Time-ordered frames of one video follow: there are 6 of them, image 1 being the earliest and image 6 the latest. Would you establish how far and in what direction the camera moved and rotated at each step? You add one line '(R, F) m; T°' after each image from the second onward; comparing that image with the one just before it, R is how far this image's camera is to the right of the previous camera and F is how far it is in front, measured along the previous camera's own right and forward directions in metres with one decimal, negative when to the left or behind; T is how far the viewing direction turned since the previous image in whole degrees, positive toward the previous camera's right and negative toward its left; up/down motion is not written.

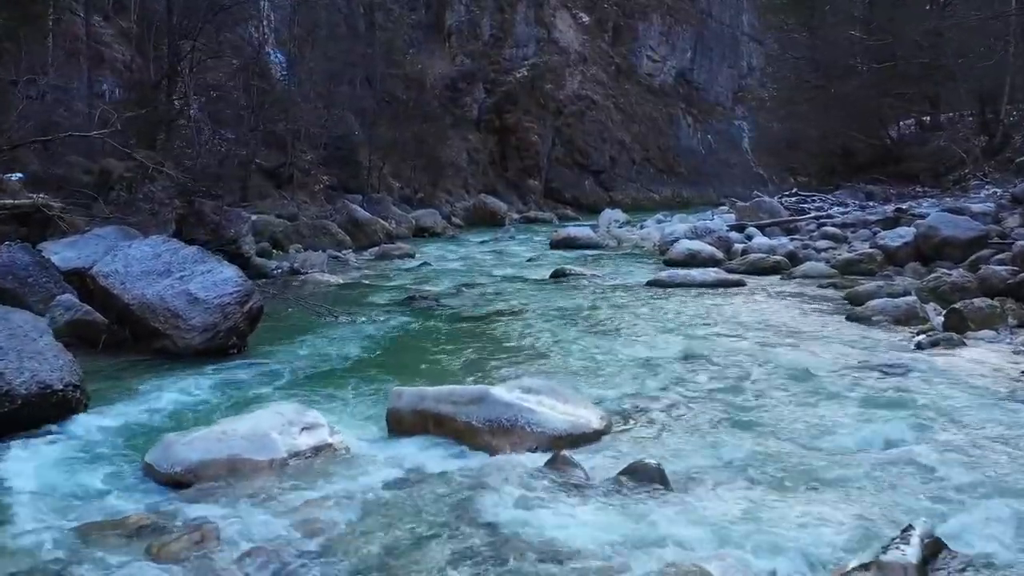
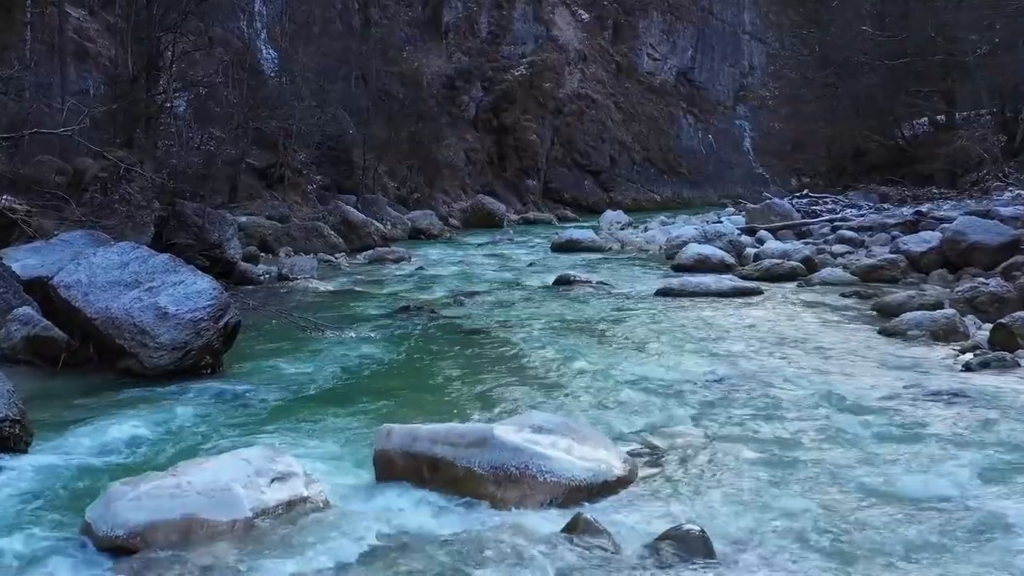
(-0.1, +0.8) m; 0°
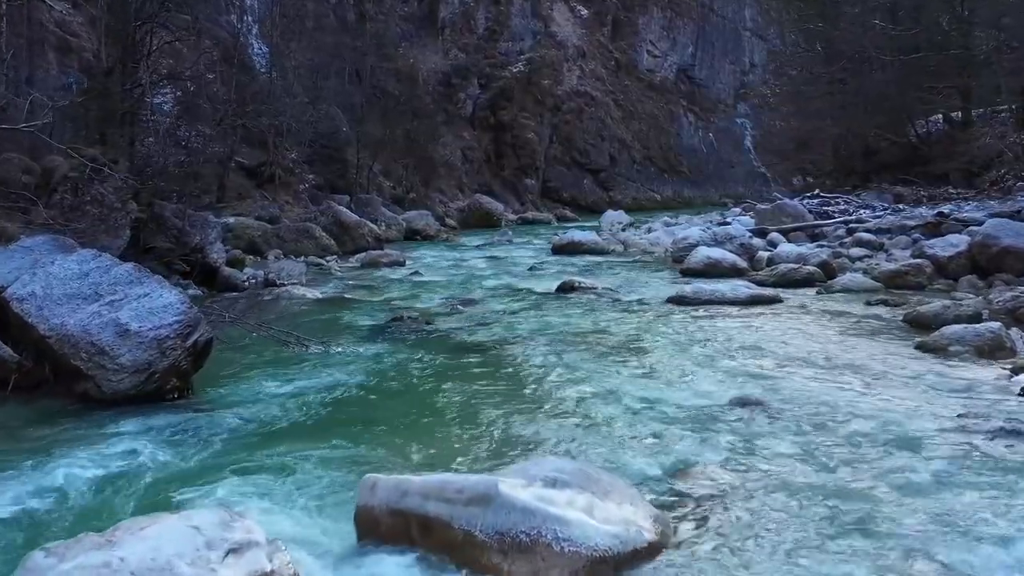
(-0.1, +0.8) m; 0°
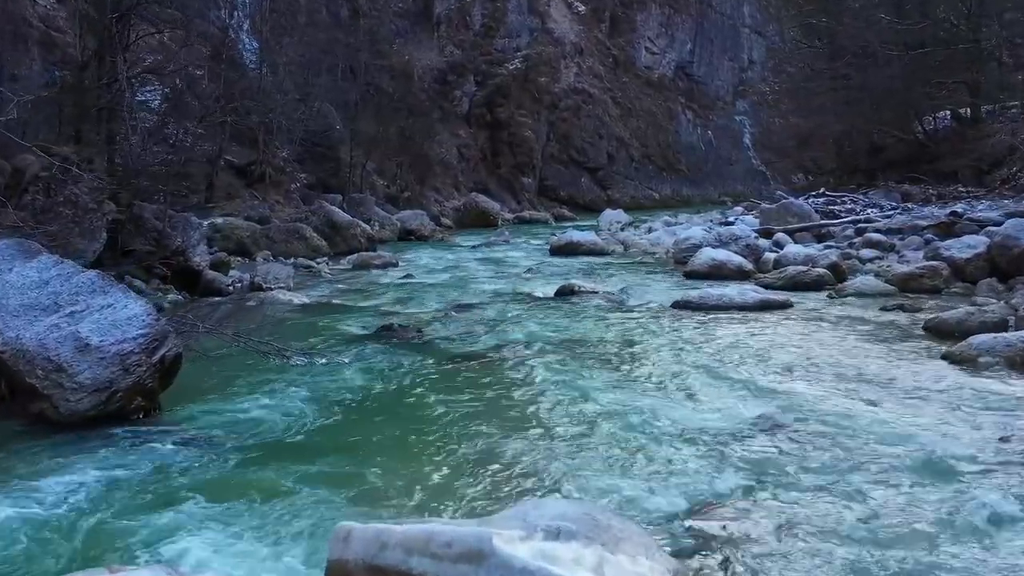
(0.0, +0.6) m; 0°
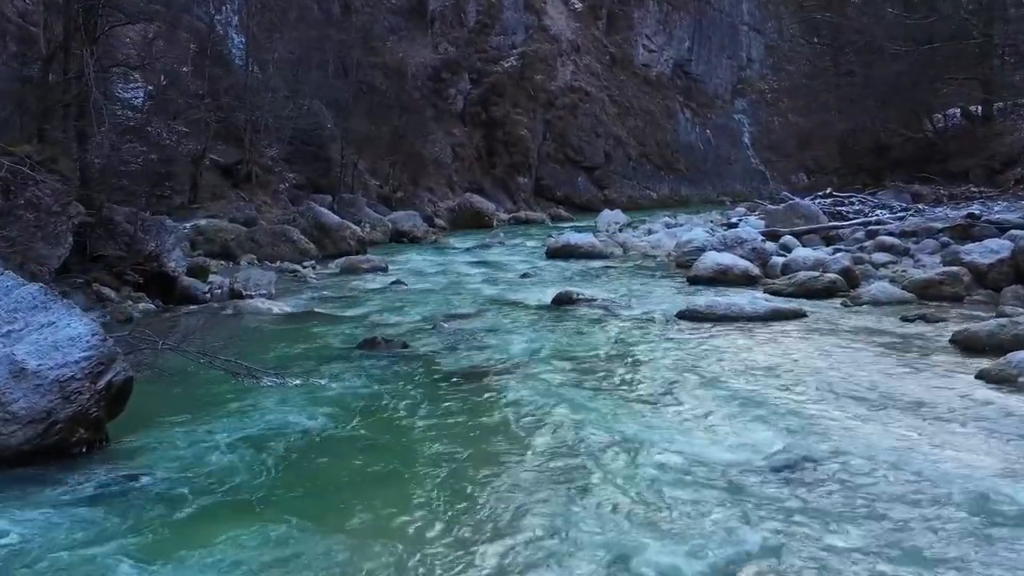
(0.0, +0.7) m; 0°
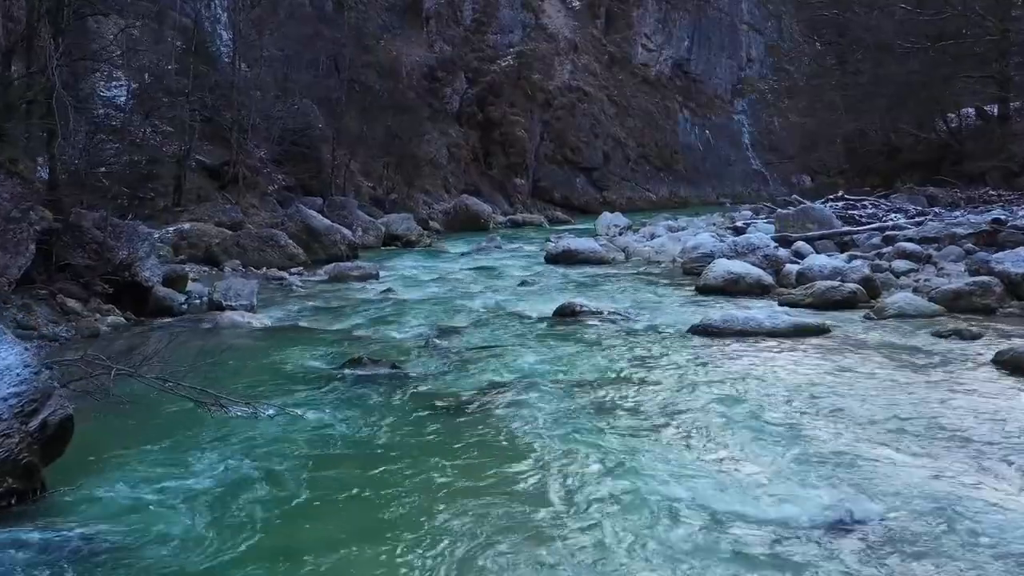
(0.0, +0.8) m; 0°
